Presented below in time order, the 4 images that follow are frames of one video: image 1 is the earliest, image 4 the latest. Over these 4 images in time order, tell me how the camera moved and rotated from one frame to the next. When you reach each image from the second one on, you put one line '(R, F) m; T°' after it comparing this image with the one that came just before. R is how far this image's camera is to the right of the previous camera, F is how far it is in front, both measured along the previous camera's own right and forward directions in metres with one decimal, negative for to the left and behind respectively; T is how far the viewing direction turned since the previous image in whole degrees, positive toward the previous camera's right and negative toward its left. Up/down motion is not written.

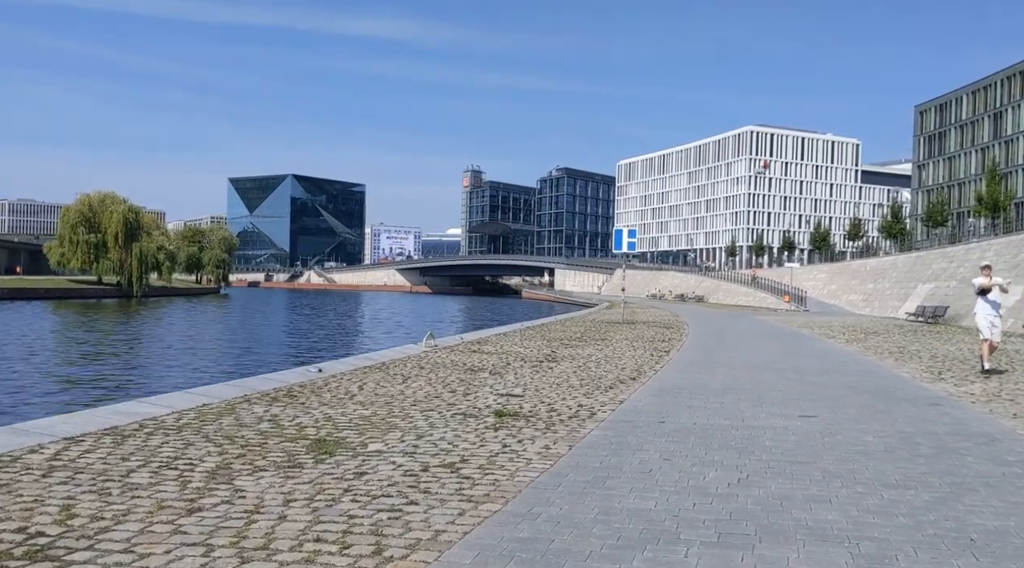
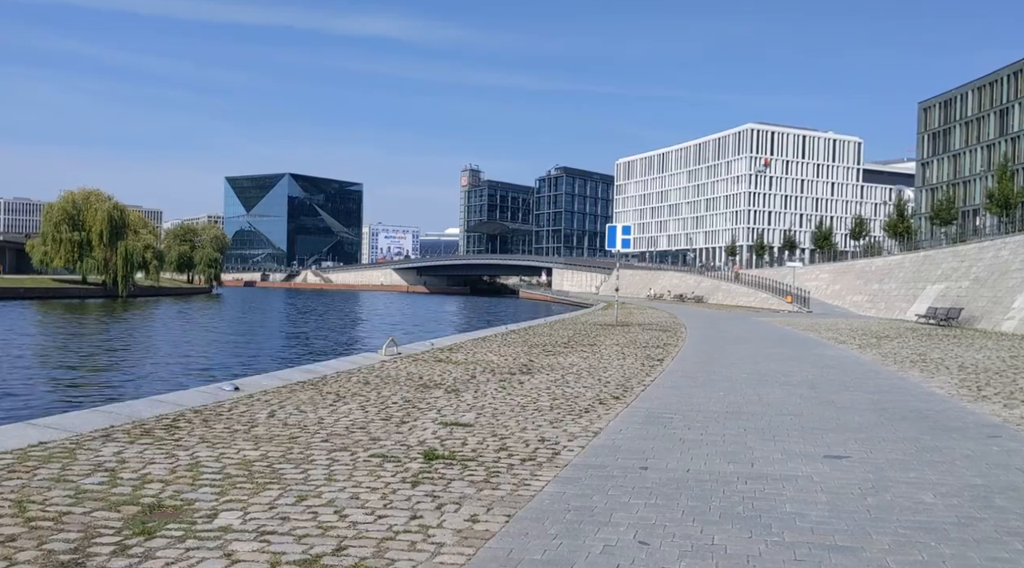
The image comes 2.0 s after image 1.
(+0.6, +2.3) m; 0°
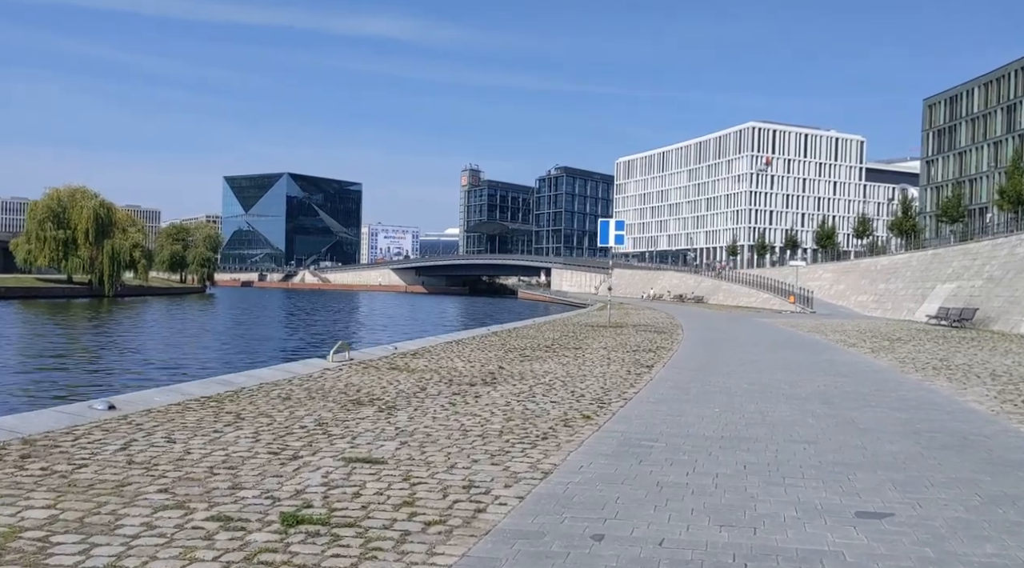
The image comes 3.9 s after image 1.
(+0.6, +2.1) m; 0°
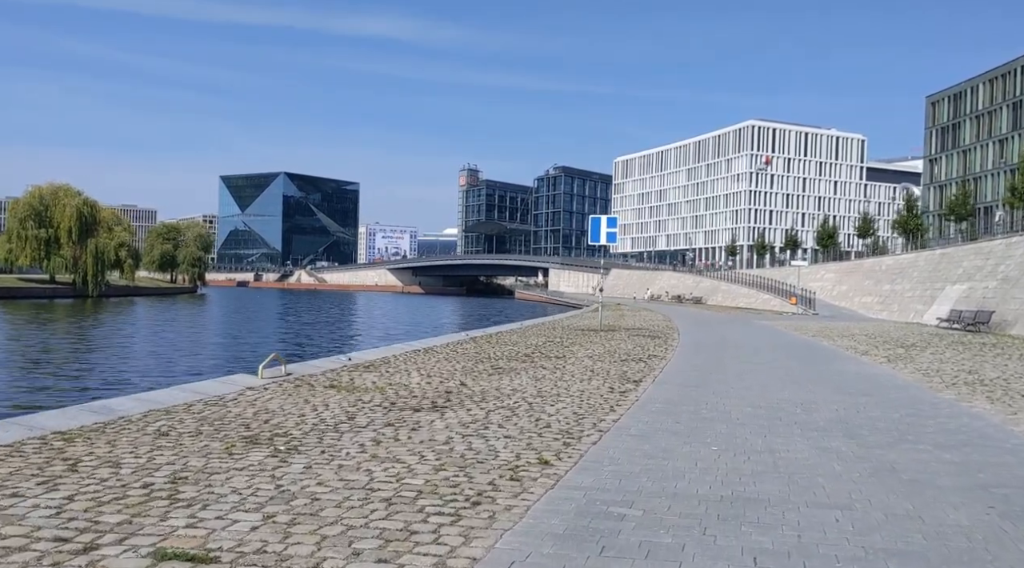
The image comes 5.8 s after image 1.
(+0.6, +2.2) m; 0°
